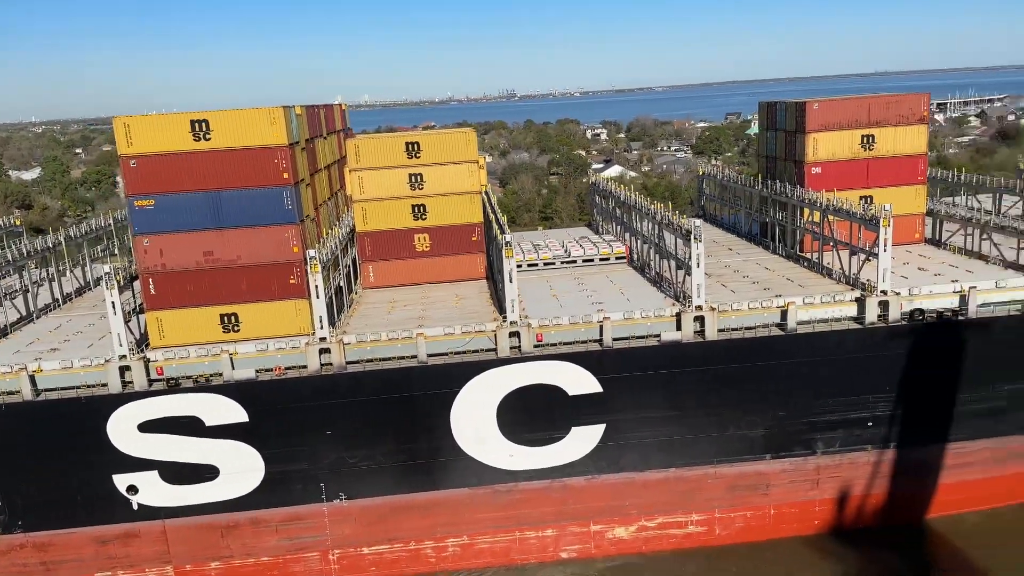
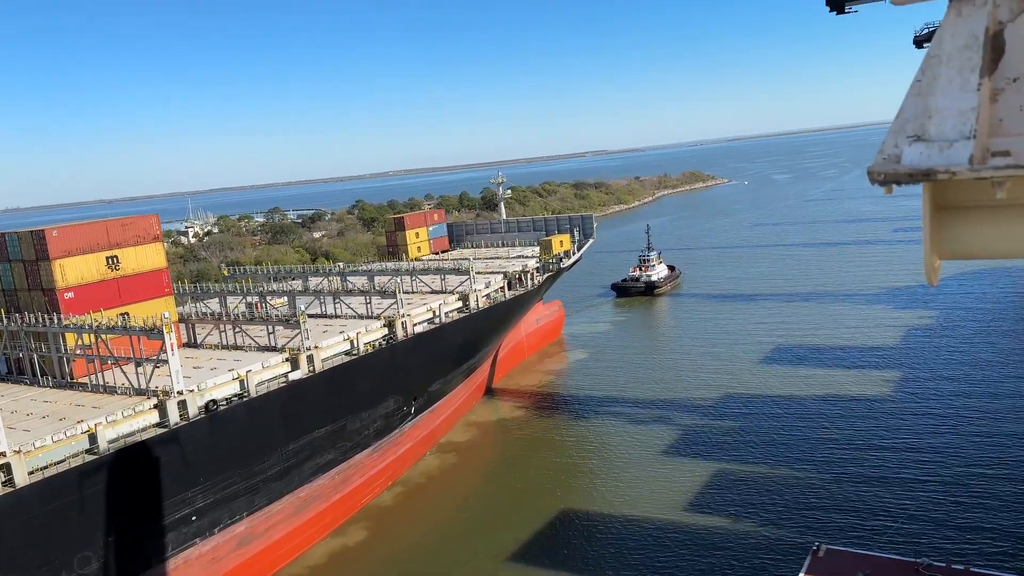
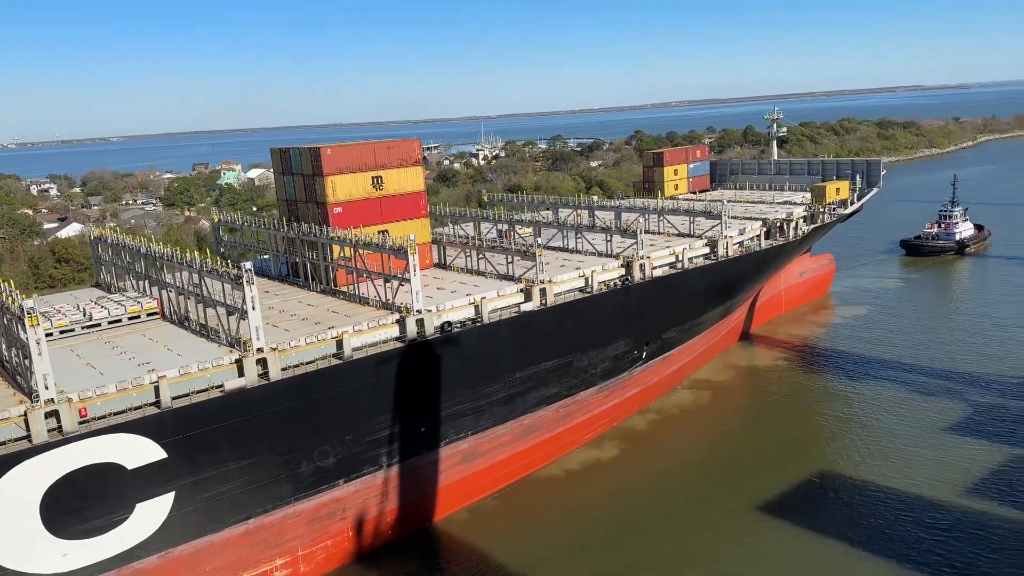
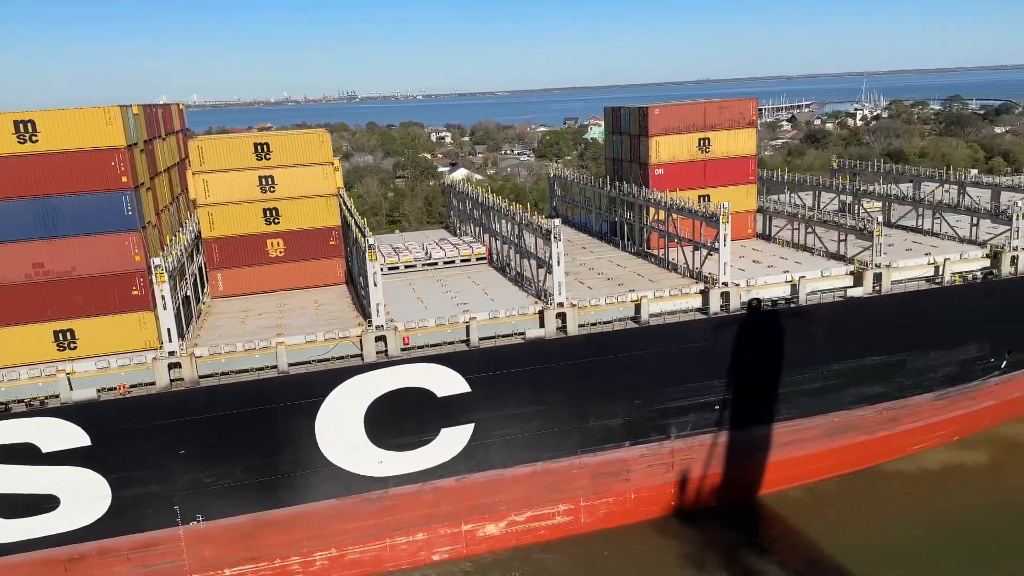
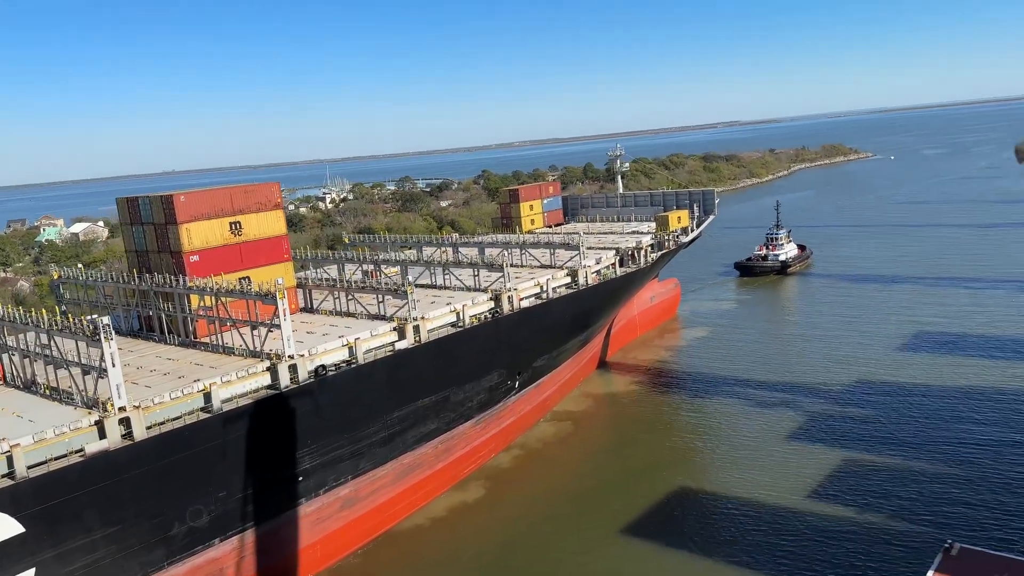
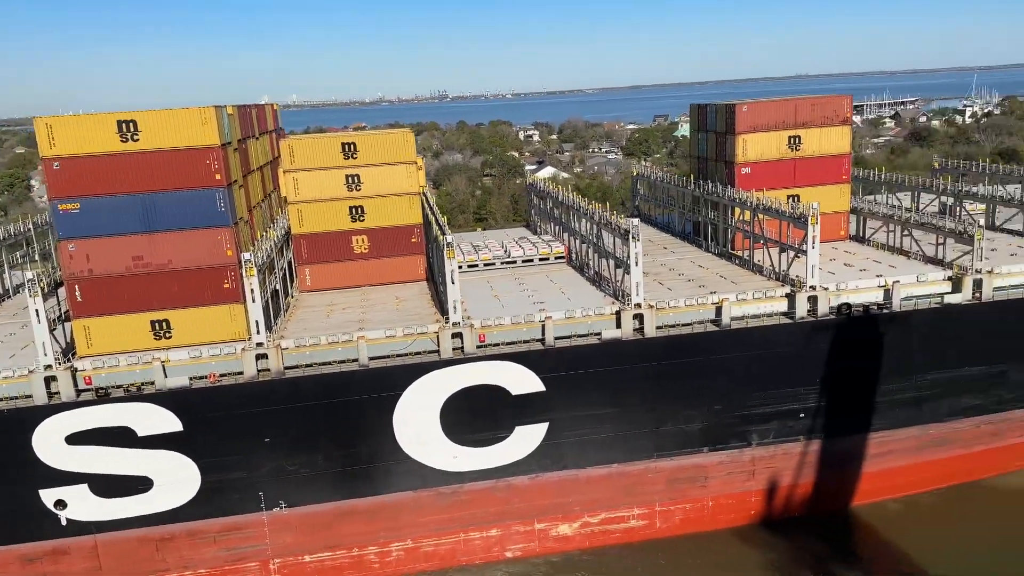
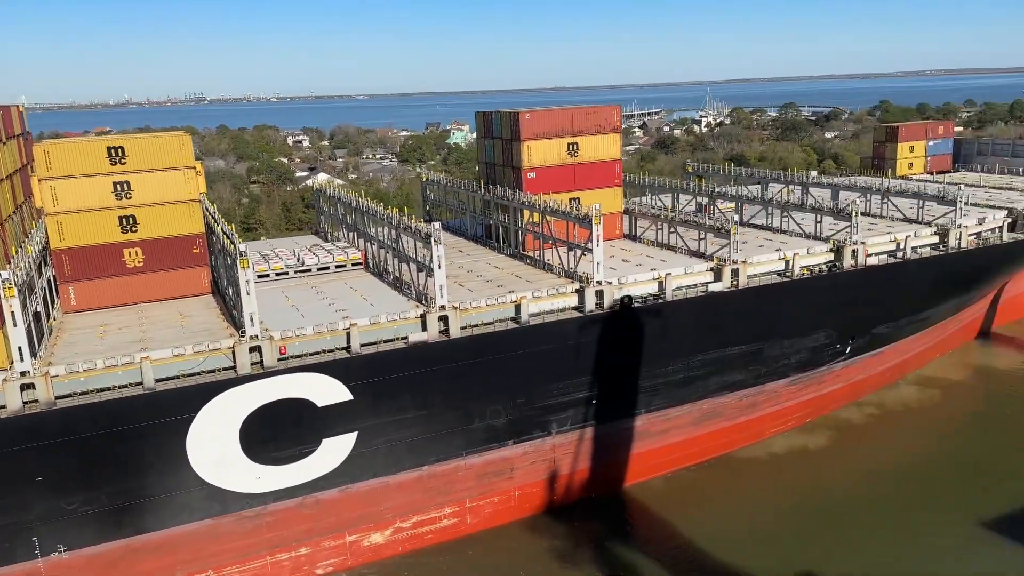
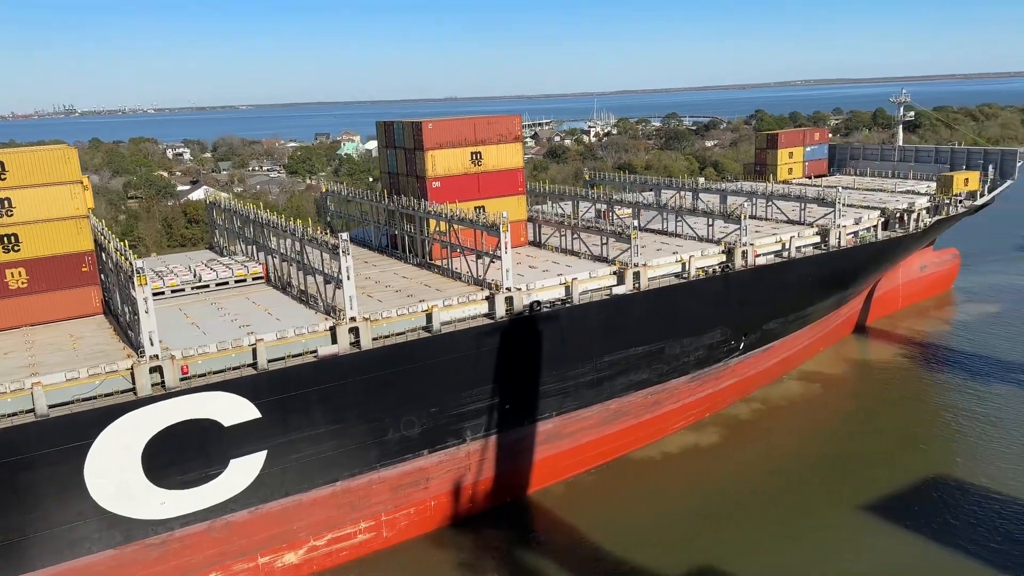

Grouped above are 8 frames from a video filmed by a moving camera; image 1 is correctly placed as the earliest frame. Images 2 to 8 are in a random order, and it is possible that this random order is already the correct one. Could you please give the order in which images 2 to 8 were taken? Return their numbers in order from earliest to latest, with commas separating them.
6, 4, 7, 8, 3, 5, 2
